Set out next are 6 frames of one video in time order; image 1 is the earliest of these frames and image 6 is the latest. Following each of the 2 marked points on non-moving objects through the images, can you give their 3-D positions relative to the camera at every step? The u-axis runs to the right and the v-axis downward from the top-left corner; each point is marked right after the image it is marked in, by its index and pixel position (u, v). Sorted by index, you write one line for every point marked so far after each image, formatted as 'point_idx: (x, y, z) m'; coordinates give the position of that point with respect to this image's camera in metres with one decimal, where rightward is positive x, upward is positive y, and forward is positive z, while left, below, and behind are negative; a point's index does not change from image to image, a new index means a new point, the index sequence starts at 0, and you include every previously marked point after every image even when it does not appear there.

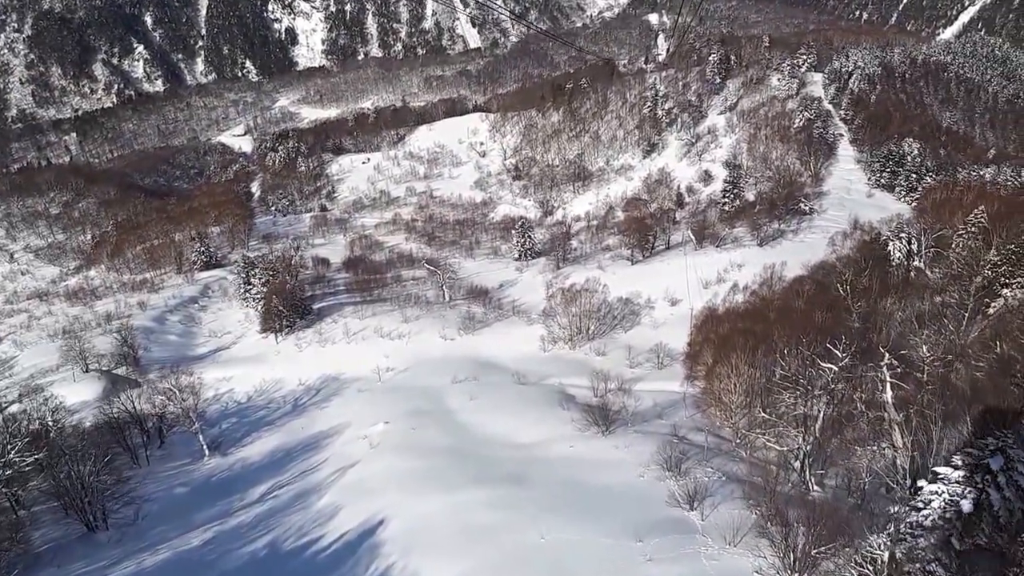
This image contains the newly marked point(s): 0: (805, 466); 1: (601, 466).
0: (+4.9, -3.0, +16.7) m
1: (+1.7, -3.5, +19.1) m
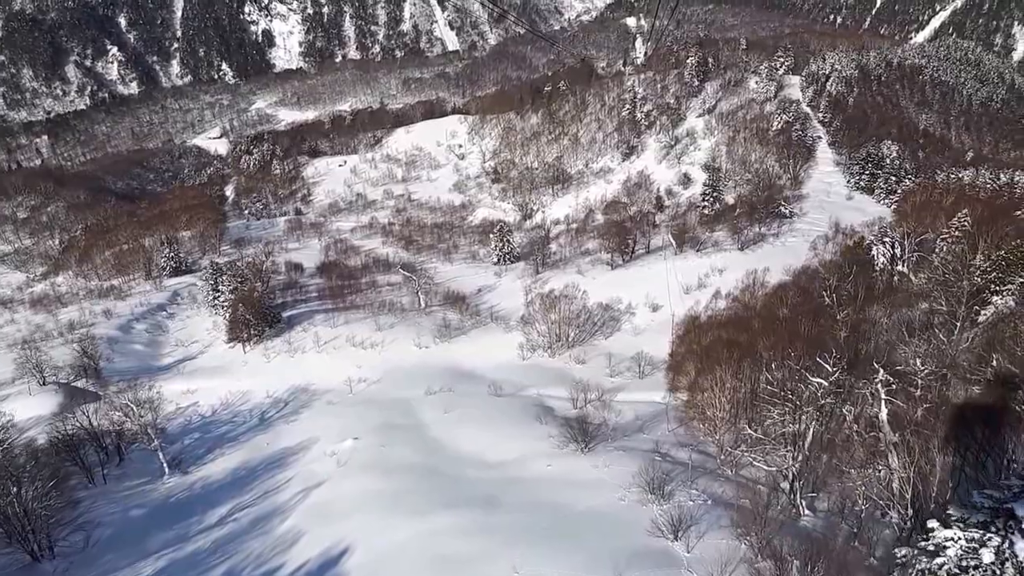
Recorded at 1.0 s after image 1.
0: (+4.5, -3.2, +15.8) m
1: (+1.2, -3.6, +18.2) m
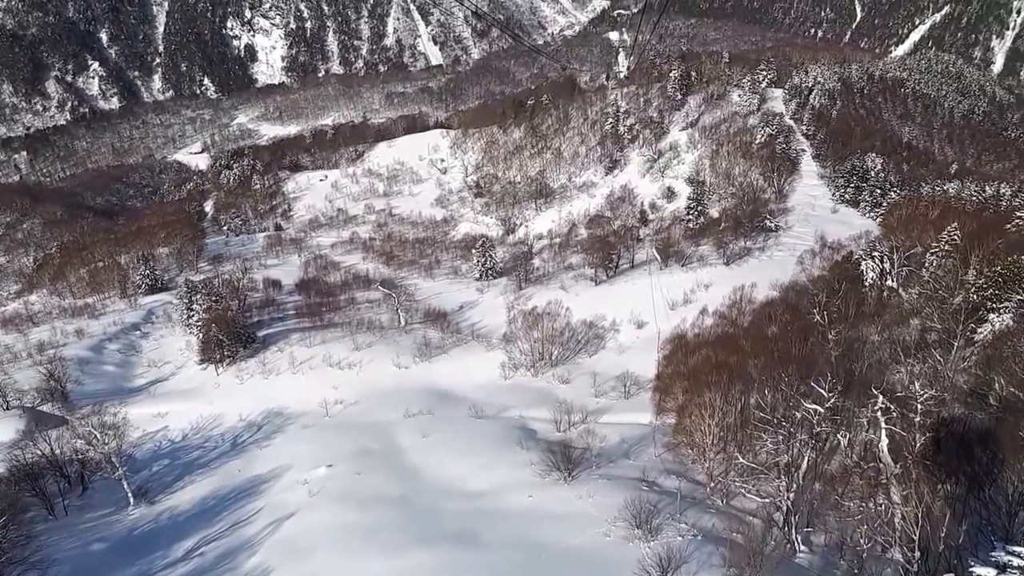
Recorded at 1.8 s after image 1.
0: (+4.2, -3.5, +15.0) m
1: (+0.9, -4.0, +17.3) m
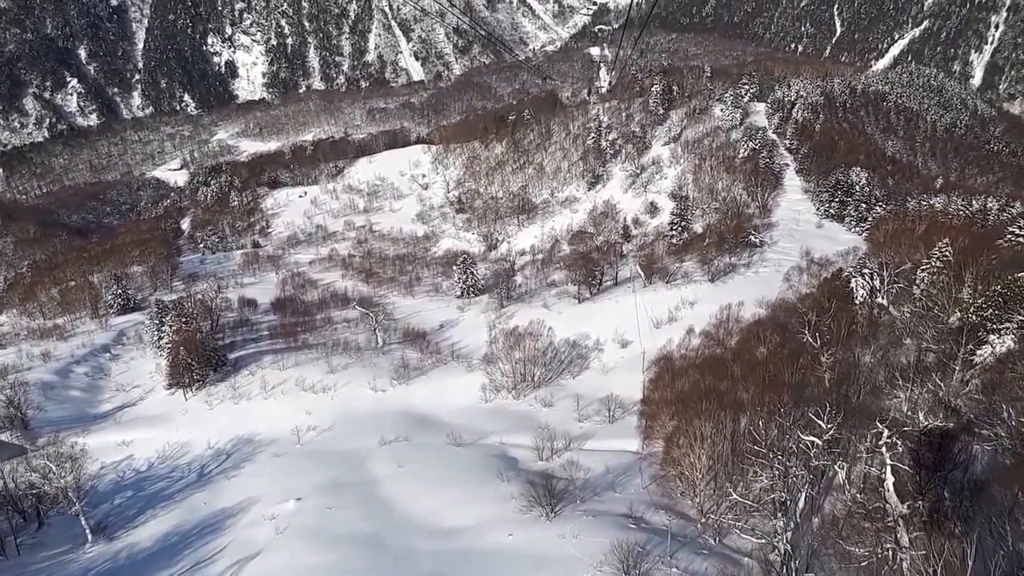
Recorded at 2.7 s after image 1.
0: (+3.9, -3.8, +14.0) m
1: (+0.5, -4.4, +16.3) m
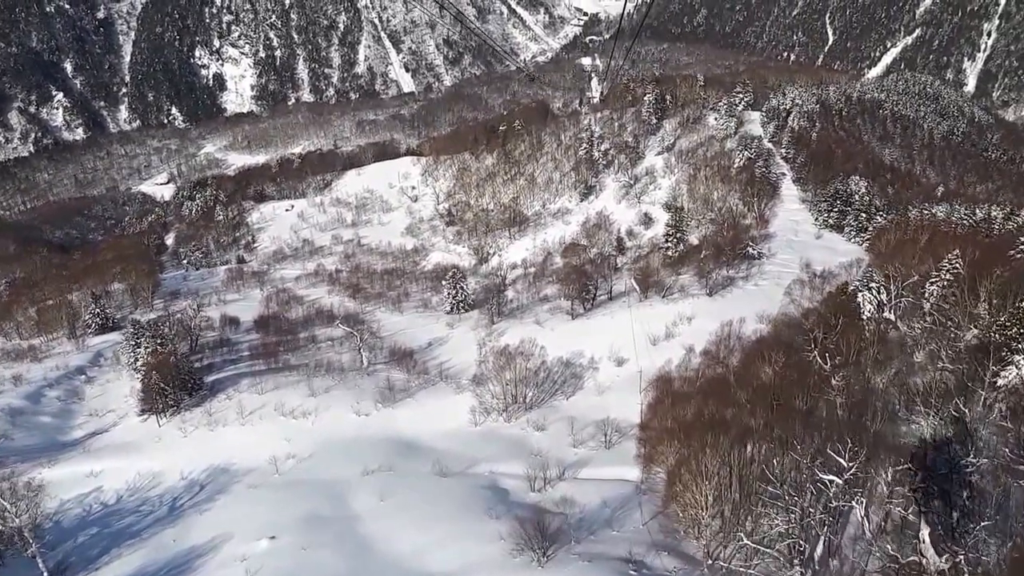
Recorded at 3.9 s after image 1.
0: (+3.7, -4.1, +12.6) m
1: (+0.4, -4.7, +14.8) m
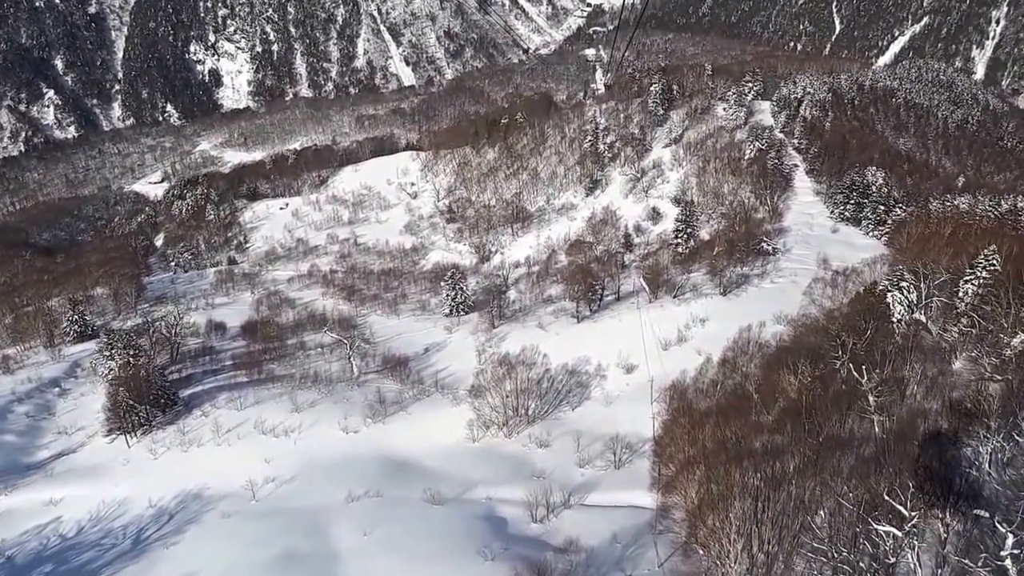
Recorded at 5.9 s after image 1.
0: (+3.7, -4.3, +10.2) m
1: (+0.3, -4.9, +12.4) m
